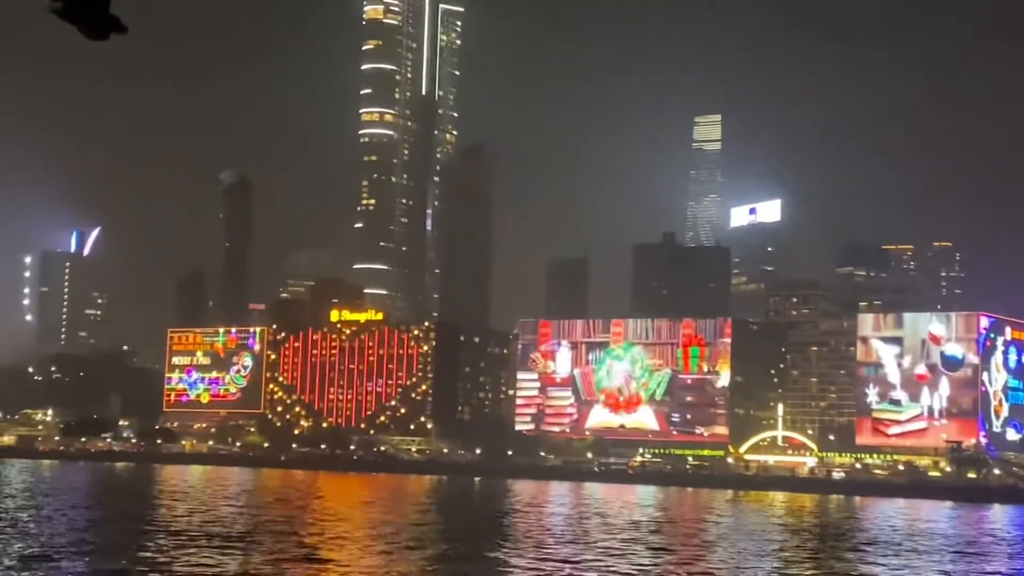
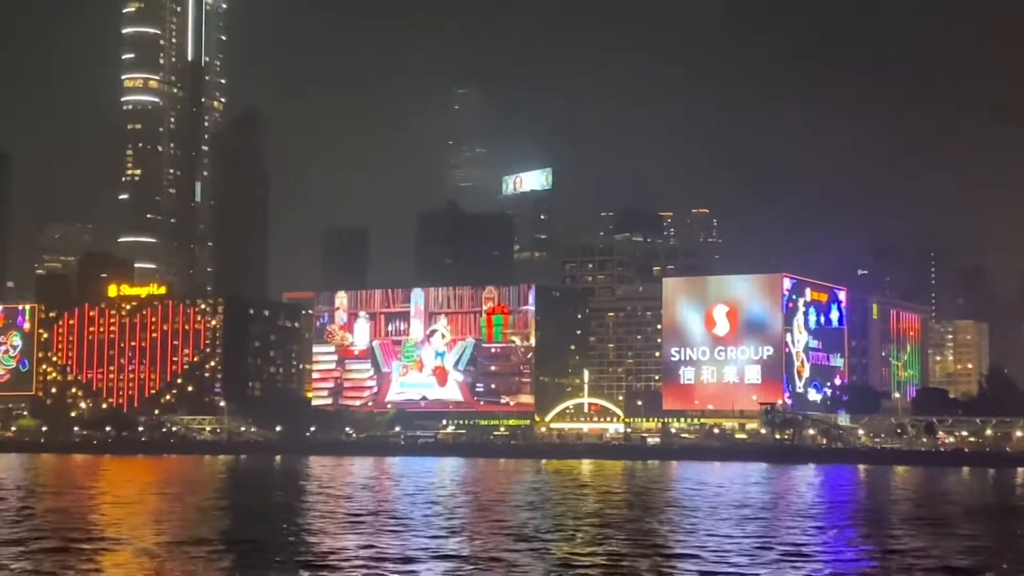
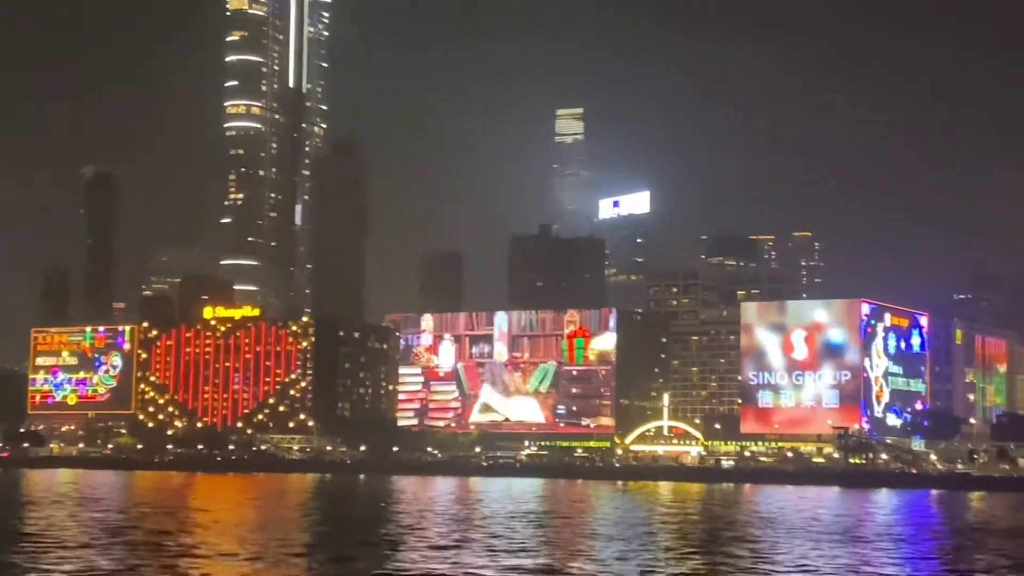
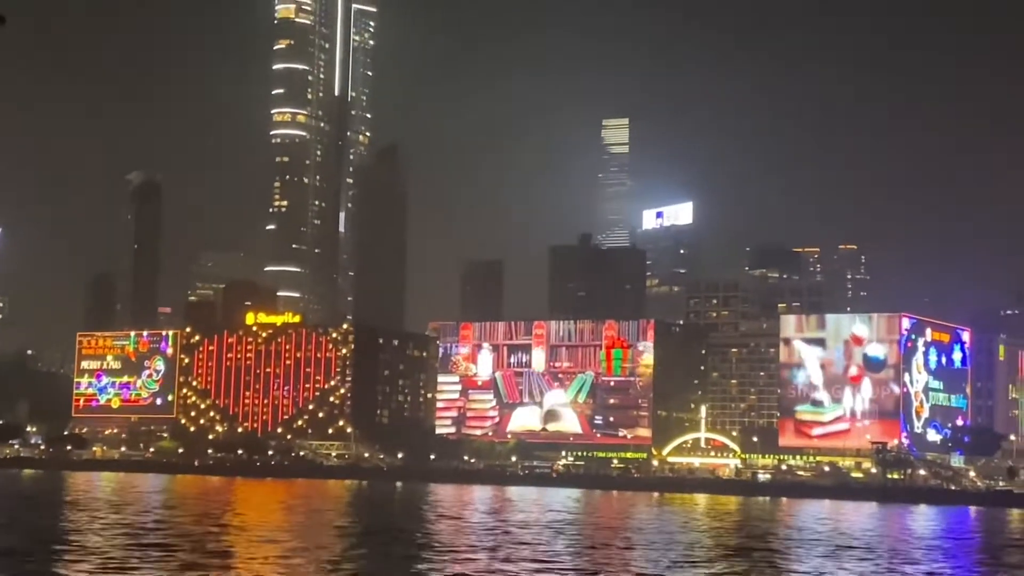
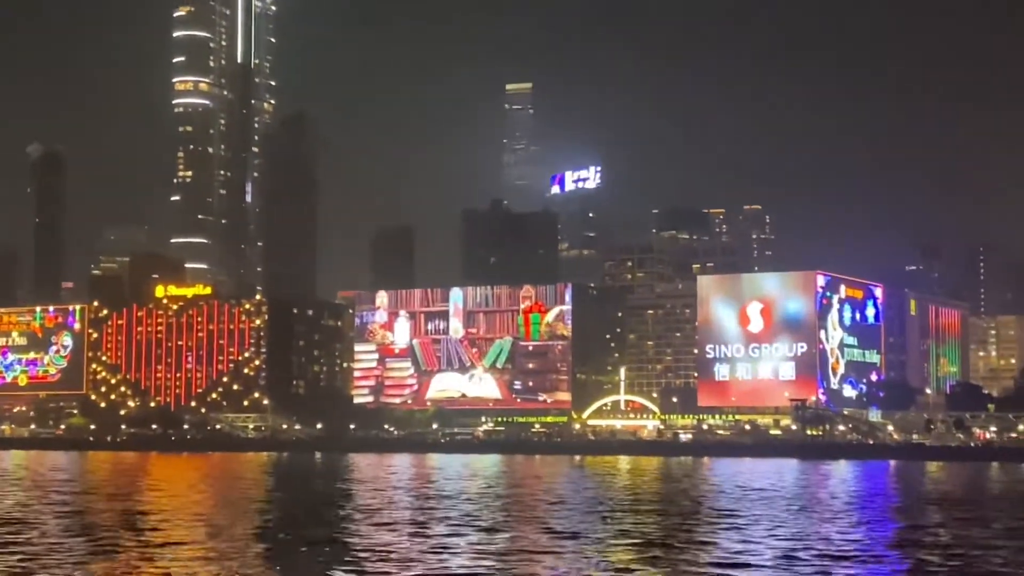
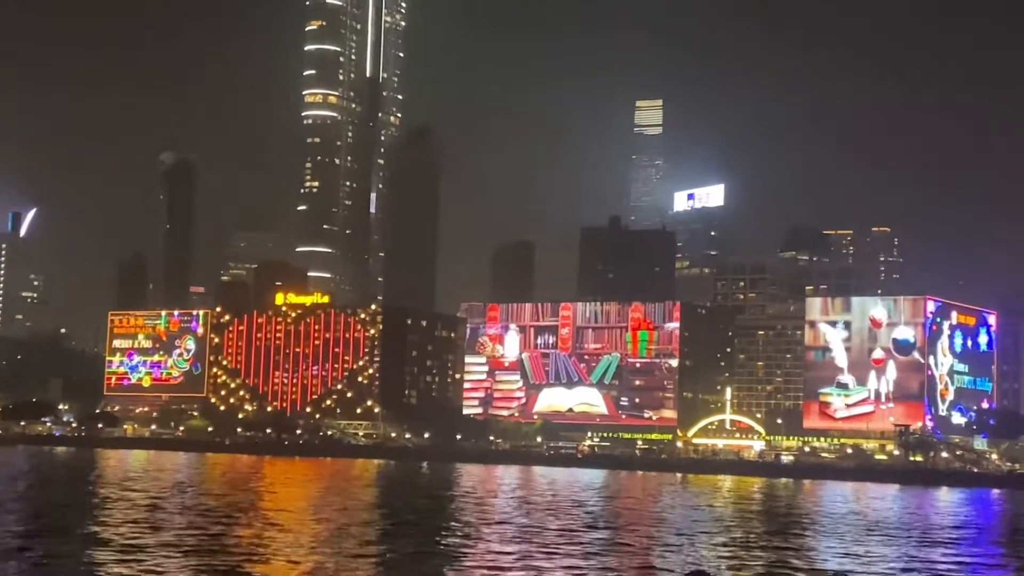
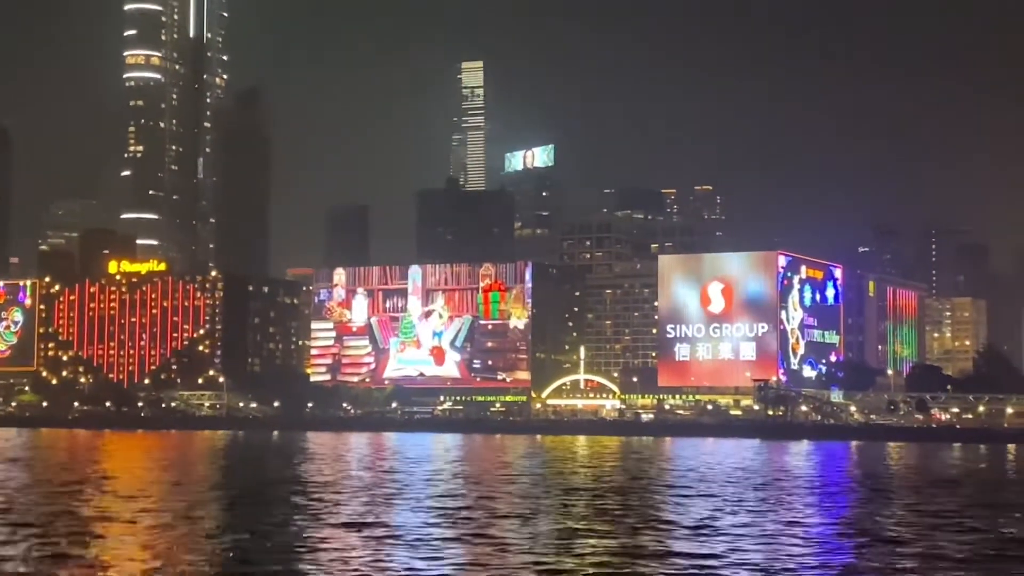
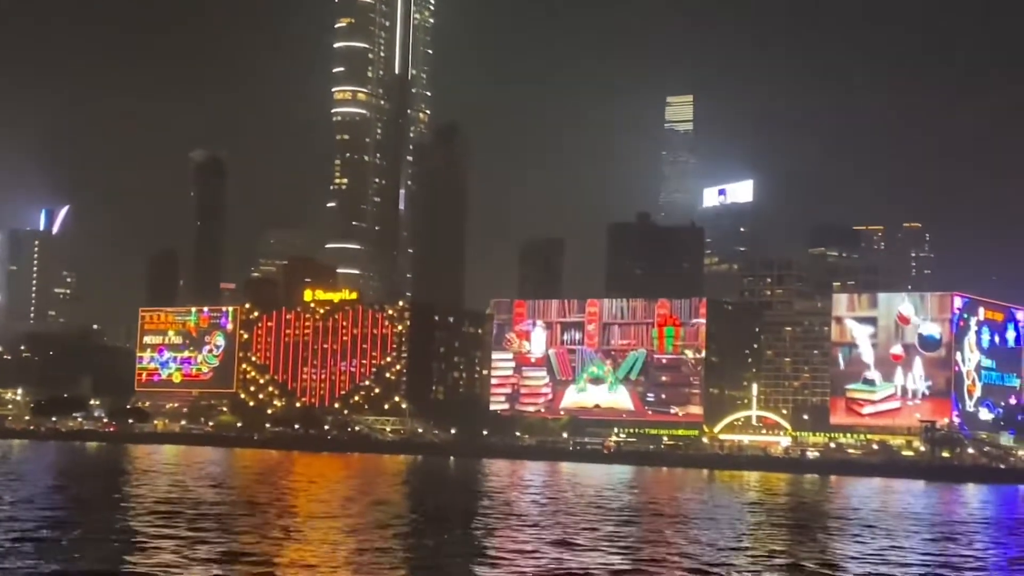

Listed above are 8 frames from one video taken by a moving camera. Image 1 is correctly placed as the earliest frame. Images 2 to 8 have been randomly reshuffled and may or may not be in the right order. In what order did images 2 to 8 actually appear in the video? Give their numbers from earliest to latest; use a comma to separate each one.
8, 6, 4, 3, 5, 7, 2
